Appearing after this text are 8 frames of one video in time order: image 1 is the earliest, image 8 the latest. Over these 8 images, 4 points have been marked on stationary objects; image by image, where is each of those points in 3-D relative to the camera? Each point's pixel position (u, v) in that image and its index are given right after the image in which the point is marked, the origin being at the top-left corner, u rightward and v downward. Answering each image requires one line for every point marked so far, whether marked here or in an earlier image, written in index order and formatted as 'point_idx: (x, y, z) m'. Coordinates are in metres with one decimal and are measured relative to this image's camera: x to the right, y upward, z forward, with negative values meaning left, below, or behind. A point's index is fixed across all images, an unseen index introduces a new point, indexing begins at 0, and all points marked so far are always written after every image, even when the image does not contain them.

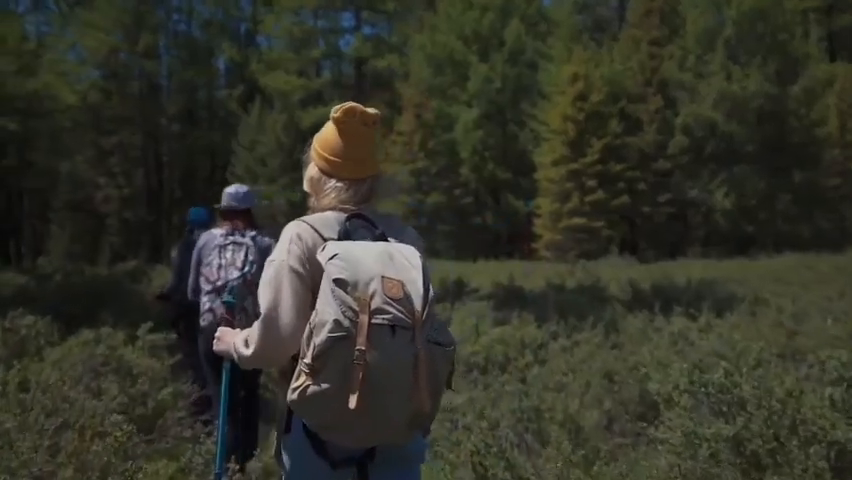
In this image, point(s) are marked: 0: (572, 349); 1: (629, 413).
0: (+2.0, -1.5, +9.9) m
1: (+2.0, -1.7, +7.1) m
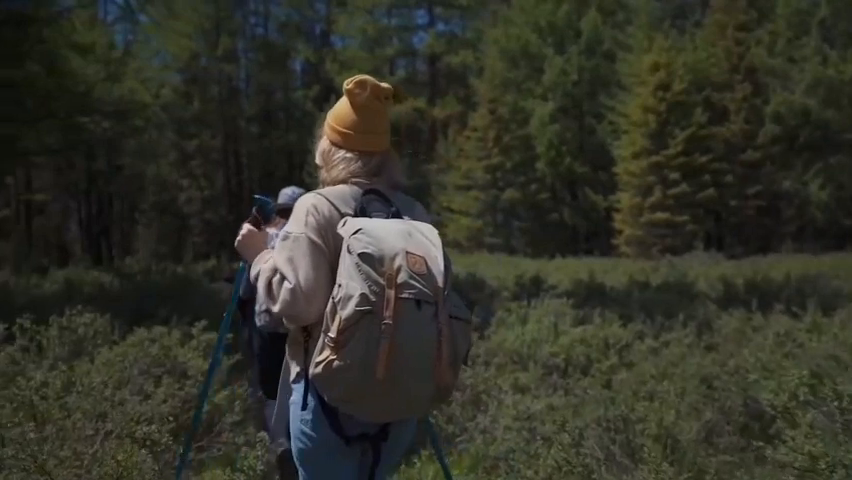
0: (+3.0, -1.4, +9.2) m
1: (+2.7, -1.6, +6.5) m
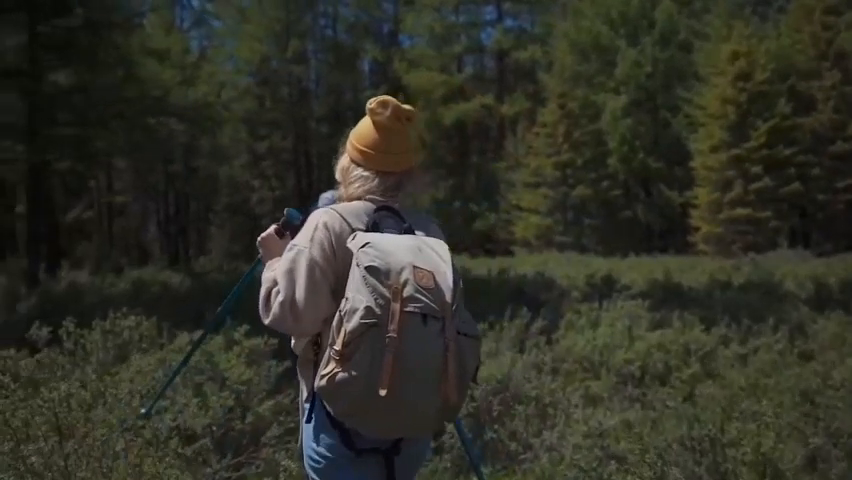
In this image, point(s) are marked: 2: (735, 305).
0: (+3.7, -1.4, +8.6) m
1: (+3.2, -1.6, +5.9) m
2: (+4.8, -1.0, +11.5) m
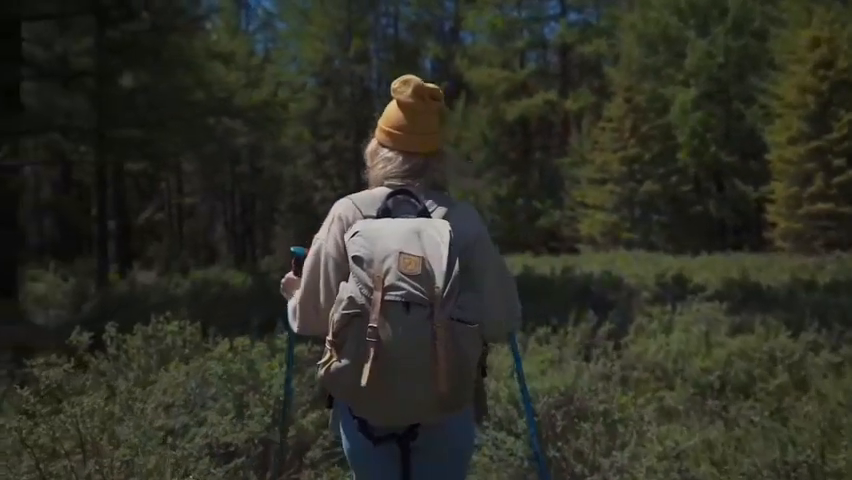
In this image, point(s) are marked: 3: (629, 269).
0: (+4.4, -1.3, +7.9) m
1: (+3.6, -1.6, +5.3) m
2: (+5.7, -1.0, +10.7) m
3: (+5.1, -0.7, +18.5) m
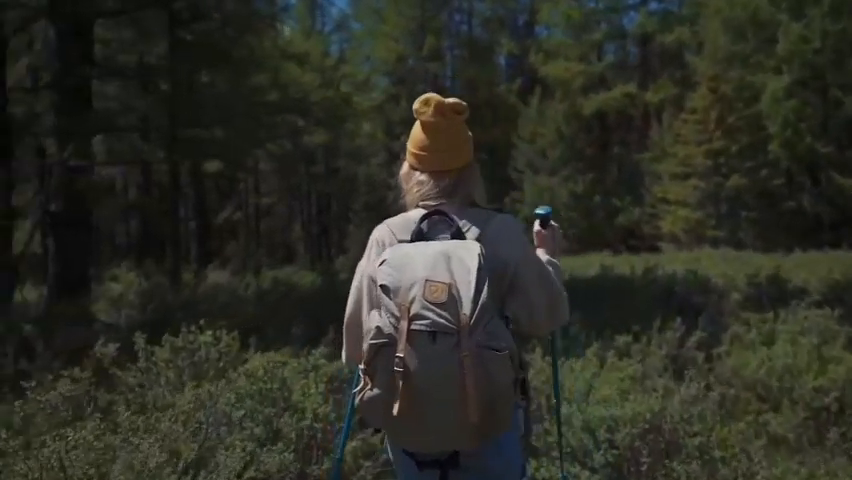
0: (+5.1, -1.3, +6.9) m
1: (+4.0, -1.5, +4.4) m
2: (+6.7, -0.9, +9.6) m
3: (+6.8, -0.7, +17.3) m
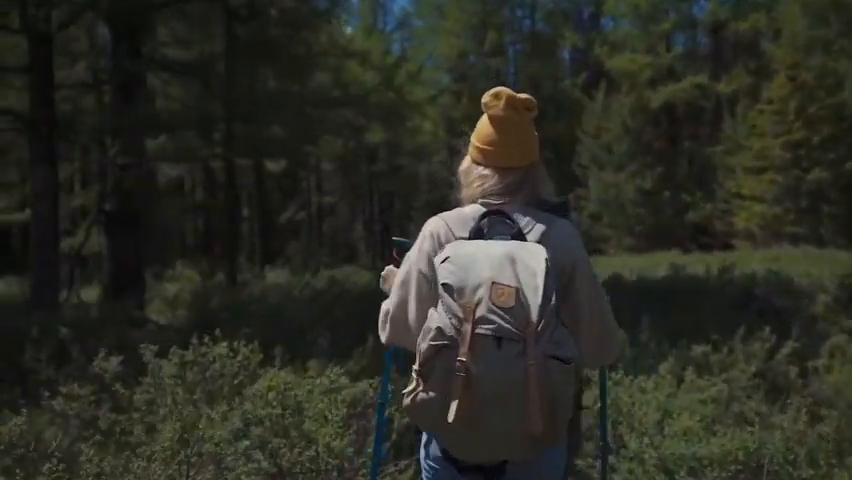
0: (+5.5, -1.3, +5.9) m
1: (+4.3, -1.5, +3.5) m
2: (+7.3, -0.9, +8.5) m
3: (+8.2, -0.6, +16.2) m
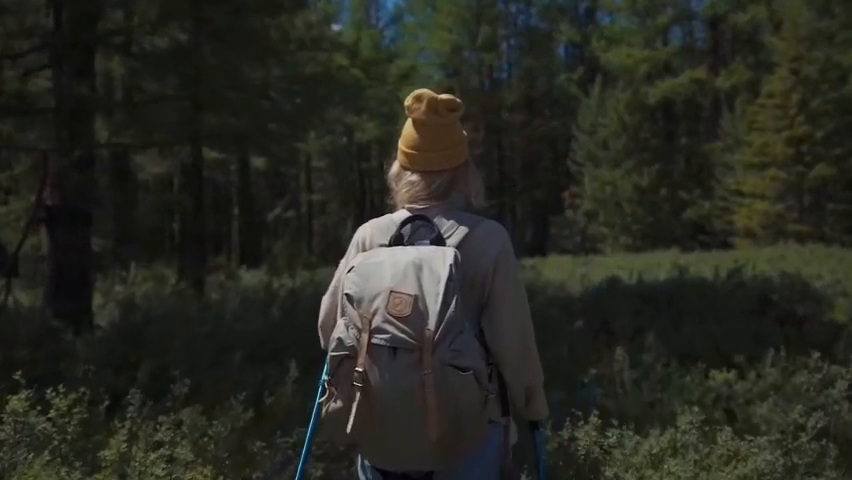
0: (+5.2, -1.3, +4.8) m
1: (+4.0, -1.5, +2.4) m
2: (+7.0, -0.8, +7.4) m
3: (+7.8, -0.6, +15.1) m
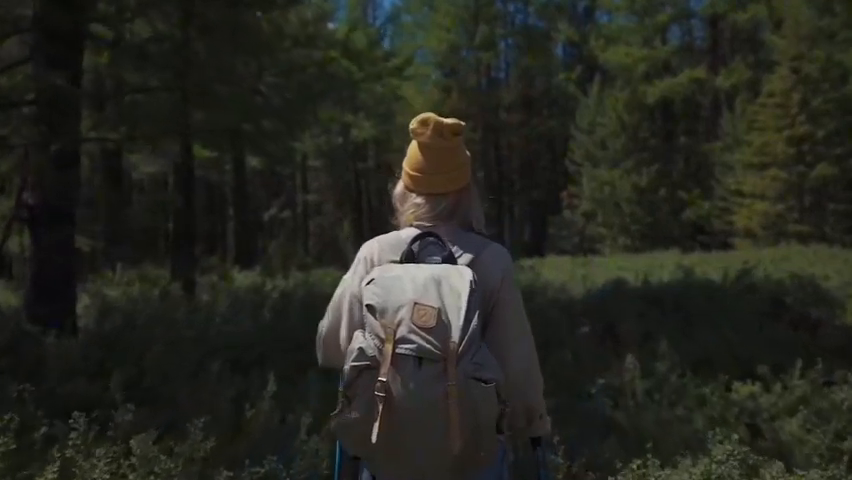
0: (+5.2, -1.3, +4.5) m
1: (+4.0, -1.5, +2.0) m
2: (+7.0, -0.8, +7.0) m
3: (+7.8, -0.6, +14.7) m
